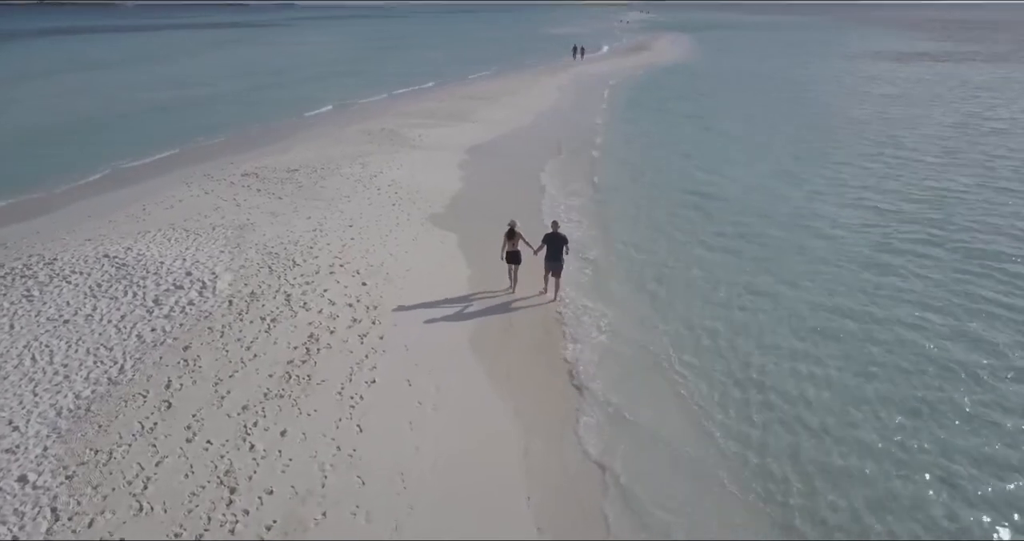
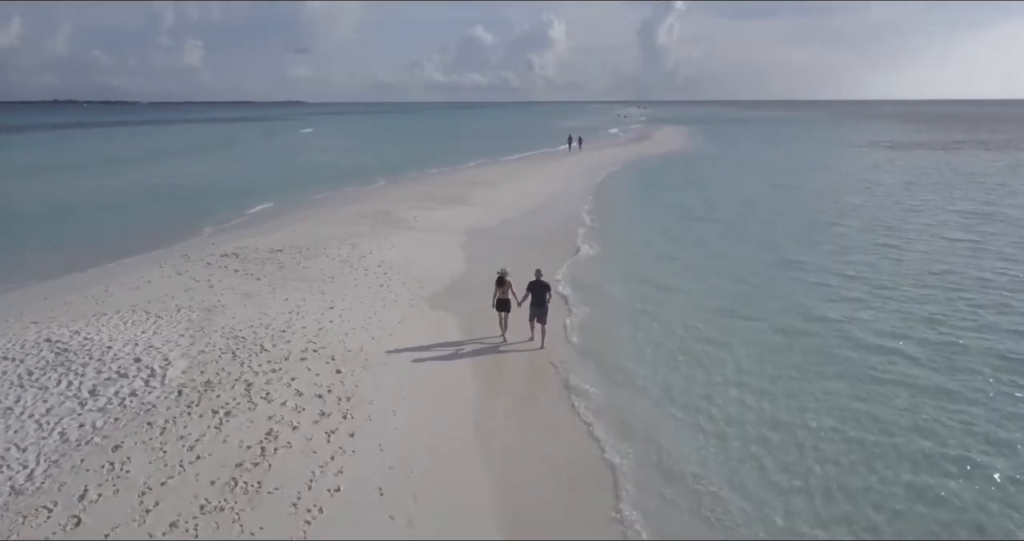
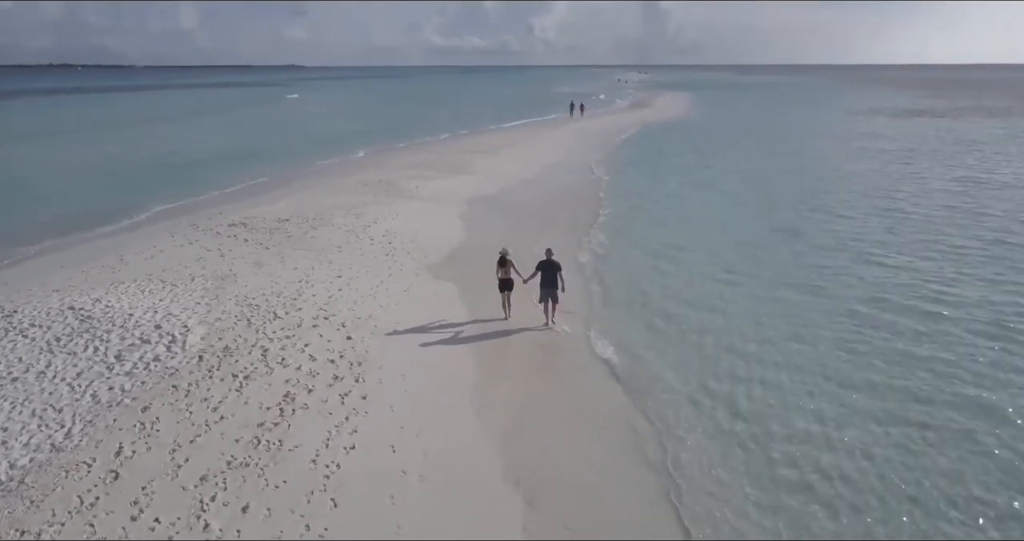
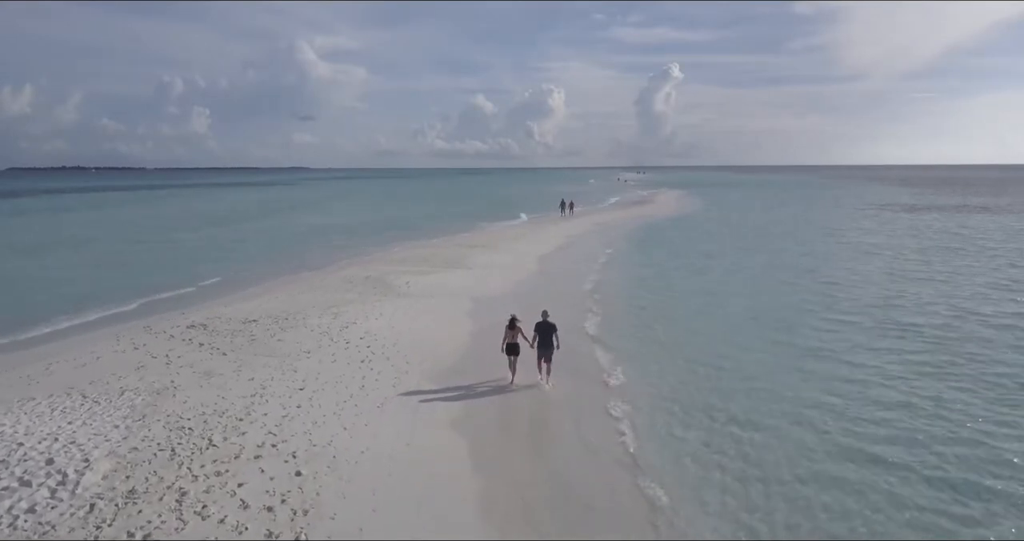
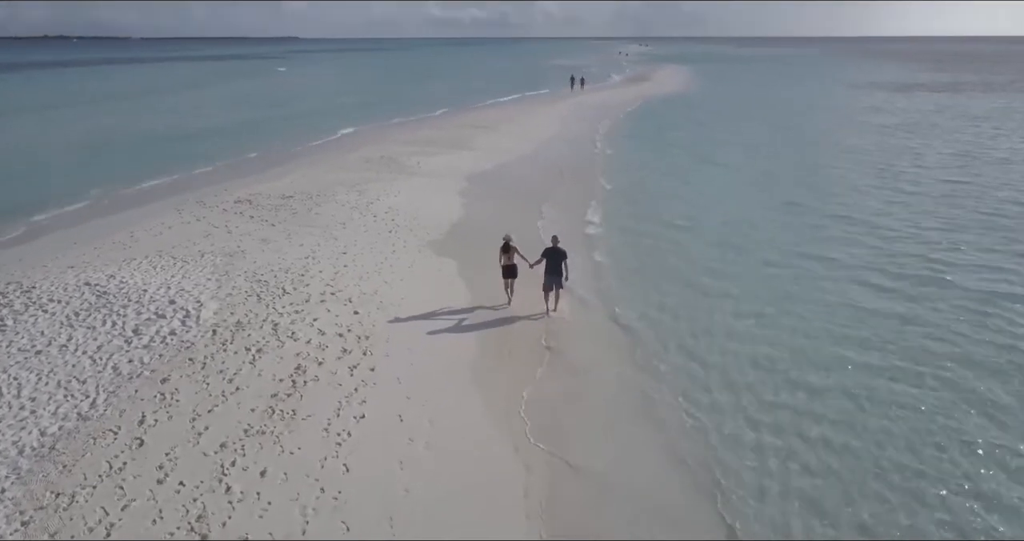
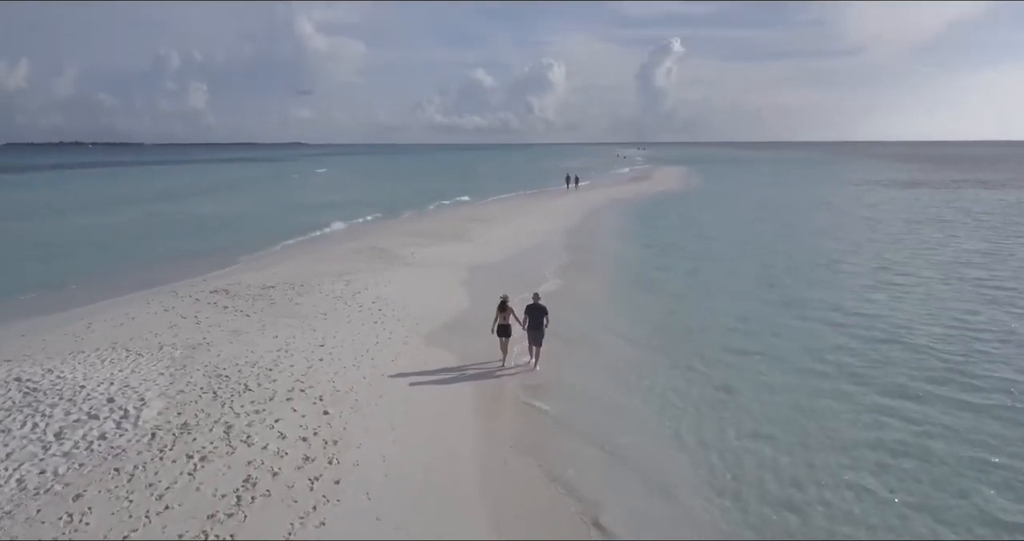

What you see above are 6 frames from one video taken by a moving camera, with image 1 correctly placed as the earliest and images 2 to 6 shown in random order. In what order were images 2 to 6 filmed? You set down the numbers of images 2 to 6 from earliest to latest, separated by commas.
5, 3, 2, 6, 4
